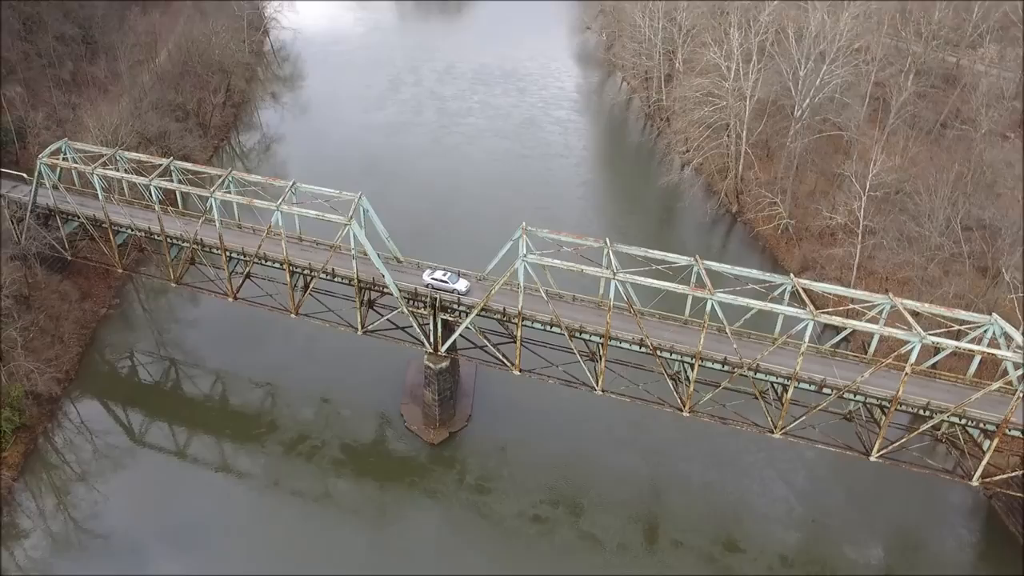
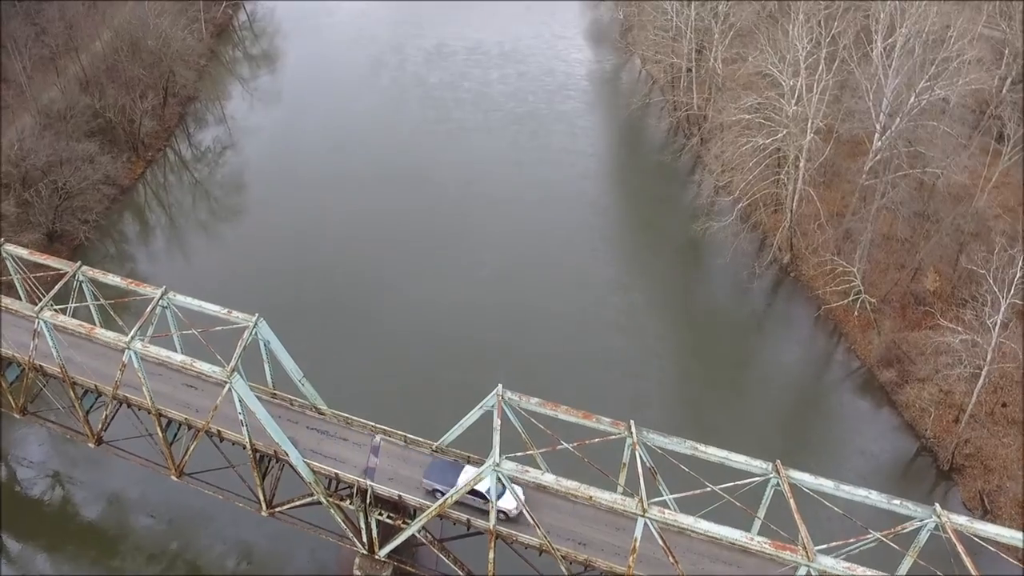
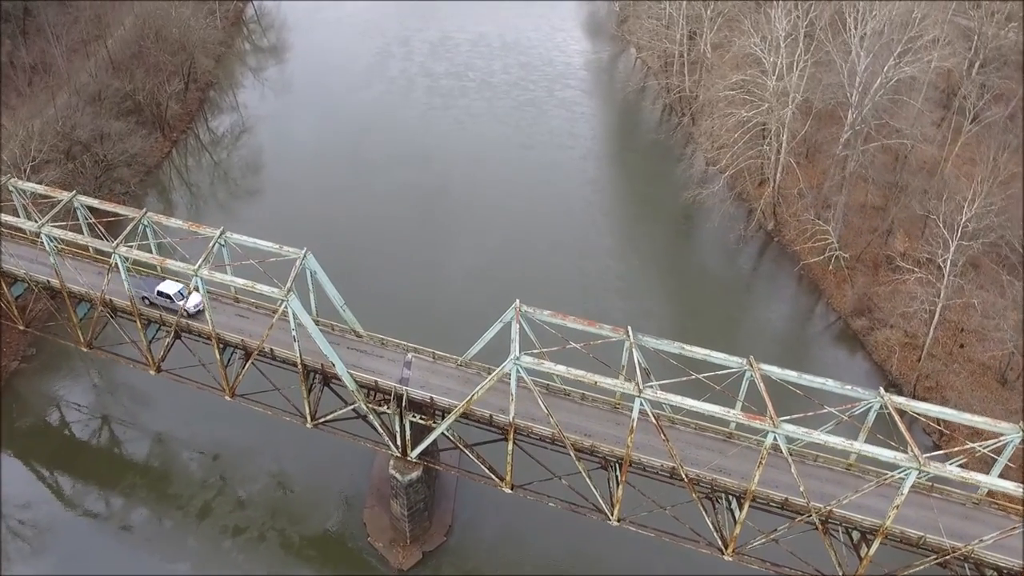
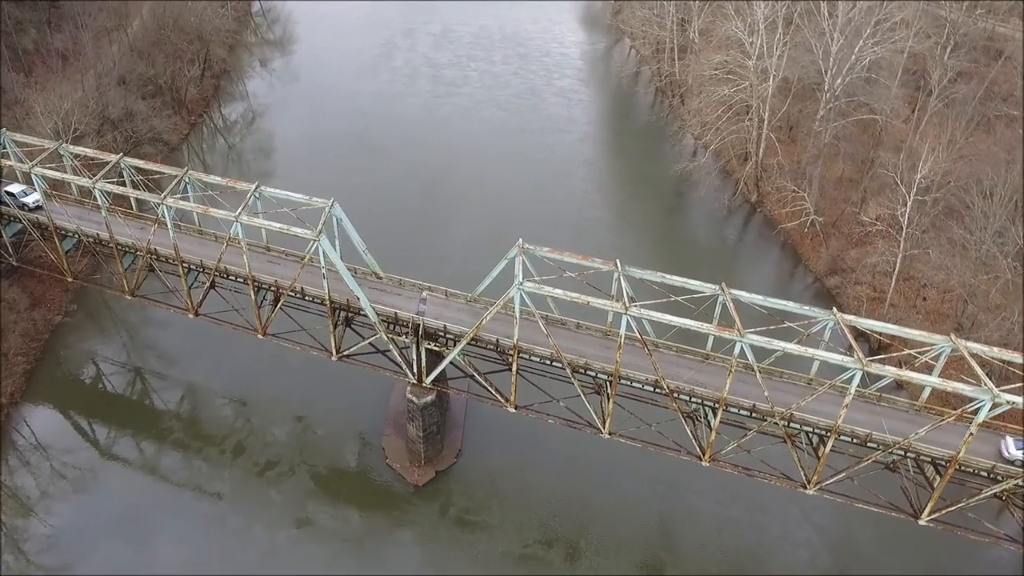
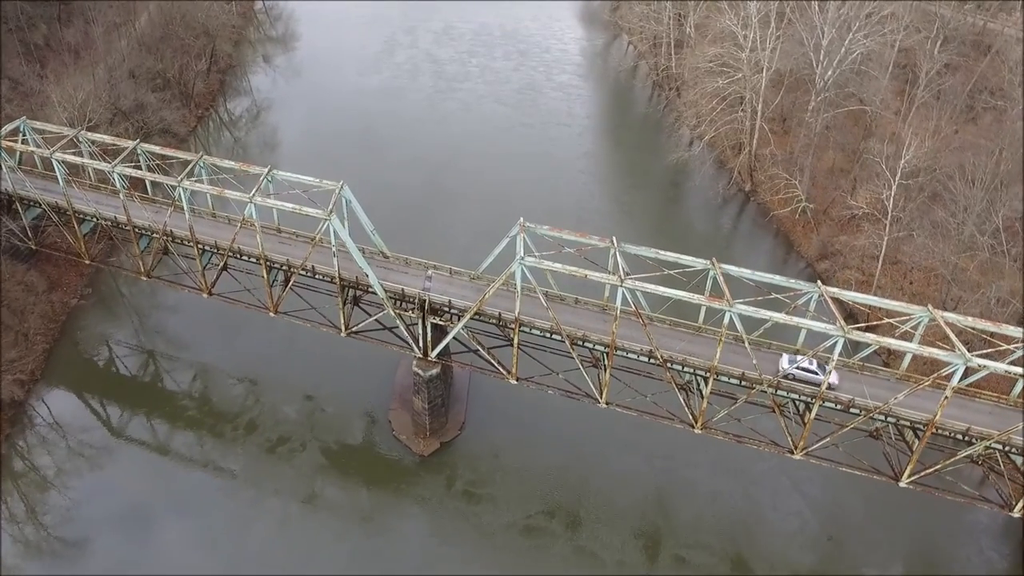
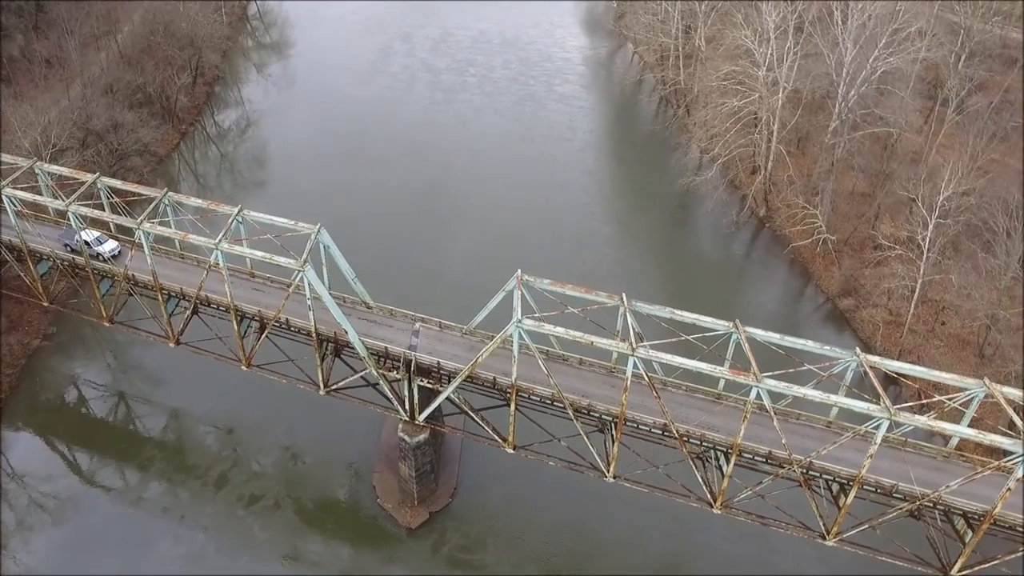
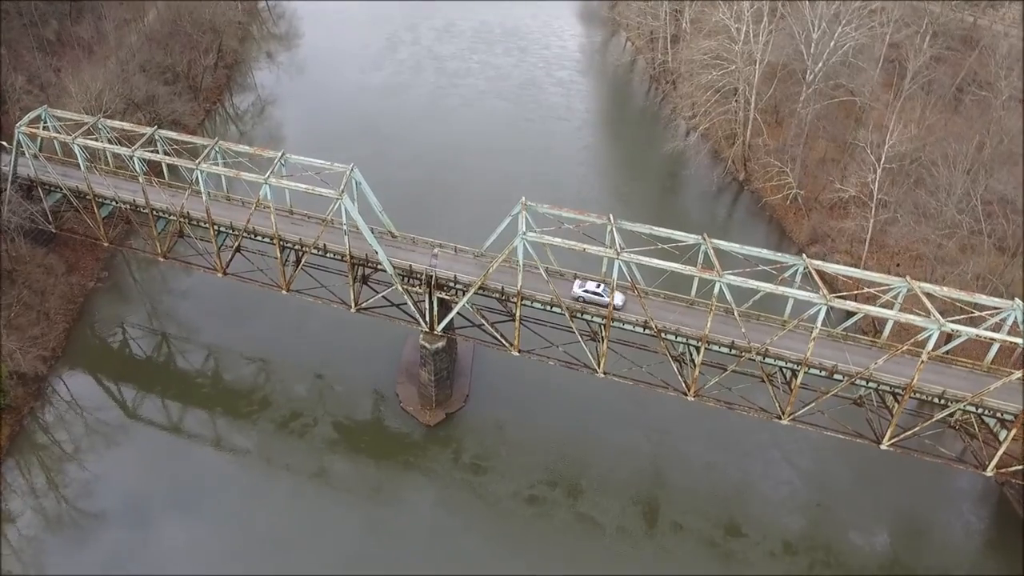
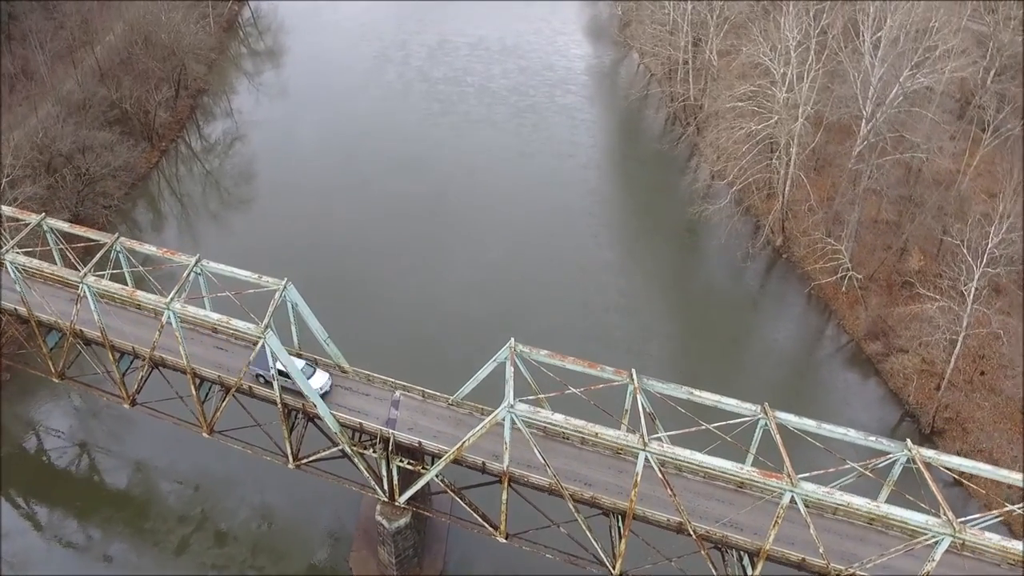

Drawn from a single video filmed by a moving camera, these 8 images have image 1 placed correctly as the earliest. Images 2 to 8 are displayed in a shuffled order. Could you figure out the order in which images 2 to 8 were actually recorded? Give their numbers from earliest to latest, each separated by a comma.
7, 5, 4, 6, 3, 8, 2
